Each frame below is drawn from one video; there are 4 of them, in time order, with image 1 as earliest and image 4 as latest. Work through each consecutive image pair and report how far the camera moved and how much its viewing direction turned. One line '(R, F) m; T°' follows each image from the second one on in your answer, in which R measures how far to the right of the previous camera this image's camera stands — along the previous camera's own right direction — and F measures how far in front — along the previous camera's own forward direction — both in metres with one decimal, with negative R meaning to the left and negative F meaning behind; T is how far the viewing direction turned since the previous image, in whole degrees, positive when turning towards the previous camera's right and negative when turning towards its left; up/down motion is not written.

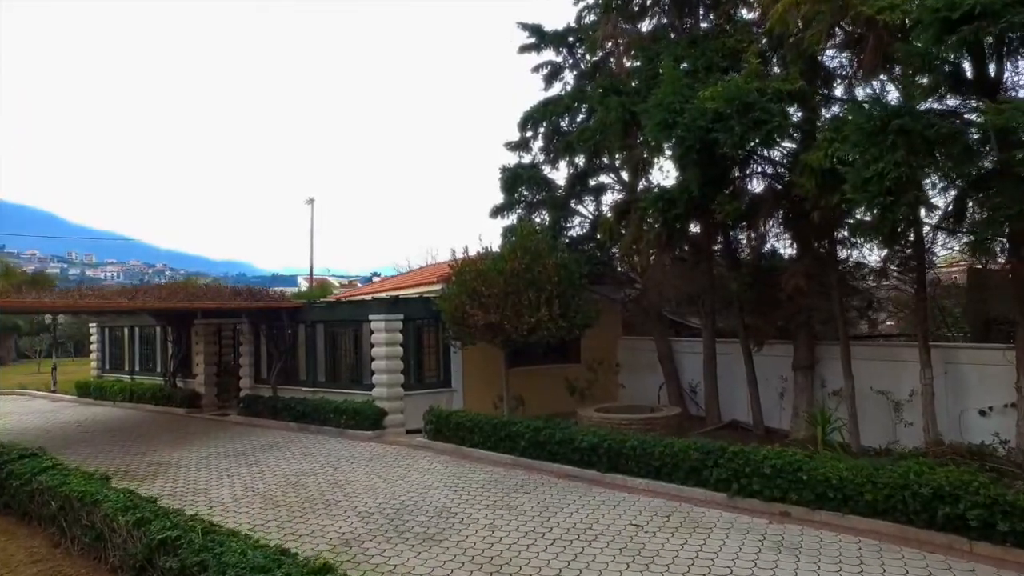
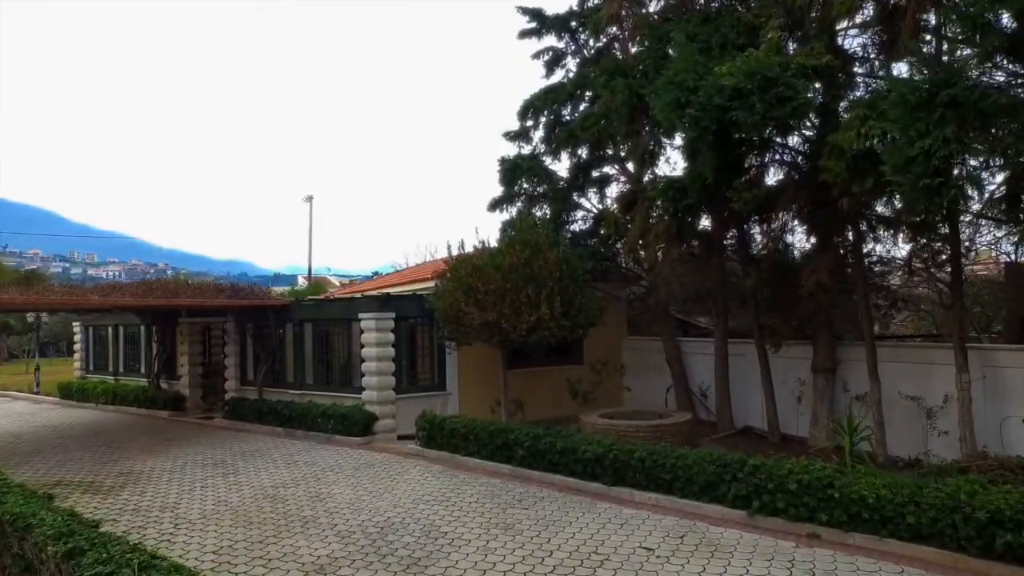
(+0.1, +0.8) m; 0°
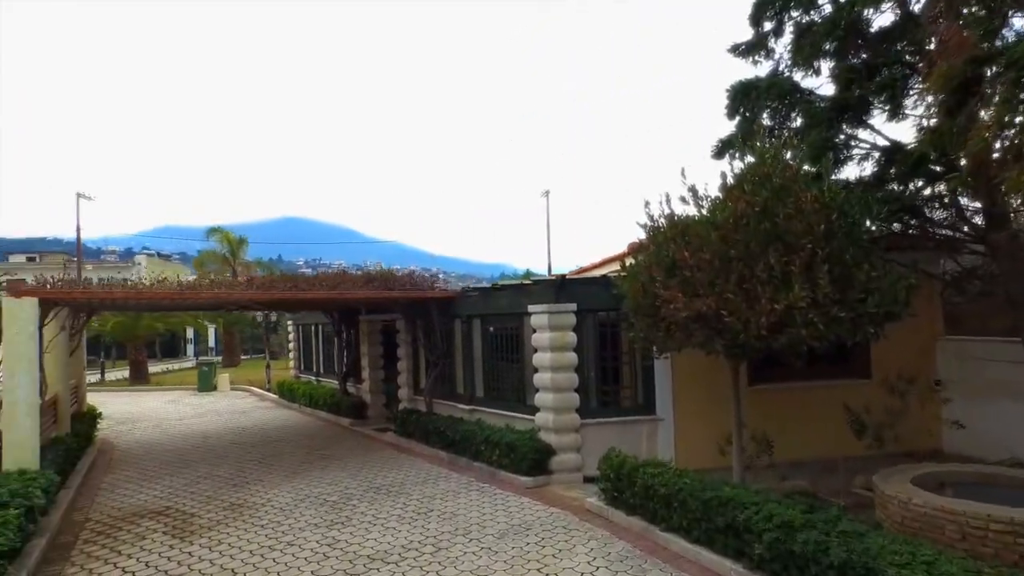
(+0.3, +3.9) m; -21°
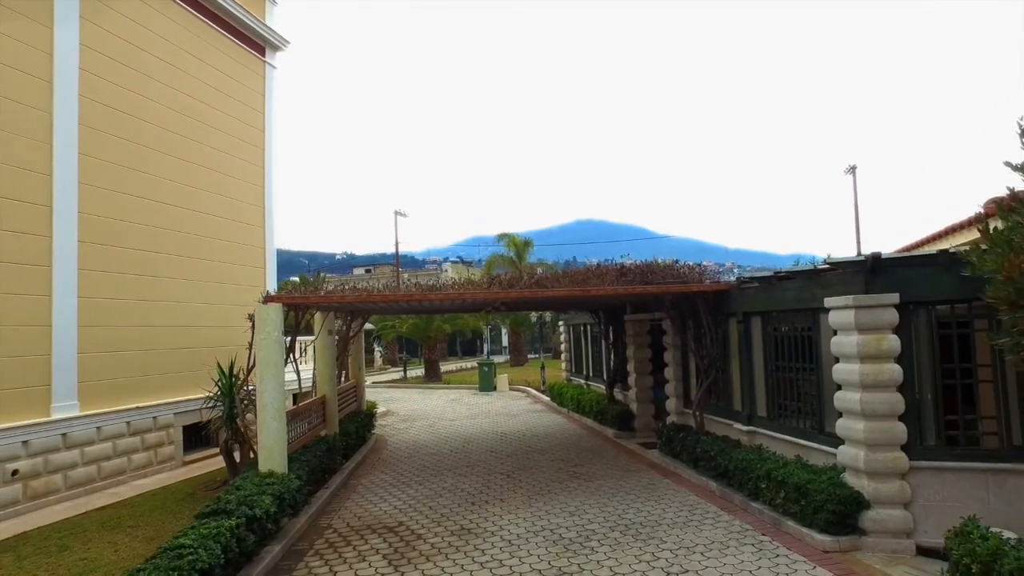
(+0.2, +1.8) m; -24°
